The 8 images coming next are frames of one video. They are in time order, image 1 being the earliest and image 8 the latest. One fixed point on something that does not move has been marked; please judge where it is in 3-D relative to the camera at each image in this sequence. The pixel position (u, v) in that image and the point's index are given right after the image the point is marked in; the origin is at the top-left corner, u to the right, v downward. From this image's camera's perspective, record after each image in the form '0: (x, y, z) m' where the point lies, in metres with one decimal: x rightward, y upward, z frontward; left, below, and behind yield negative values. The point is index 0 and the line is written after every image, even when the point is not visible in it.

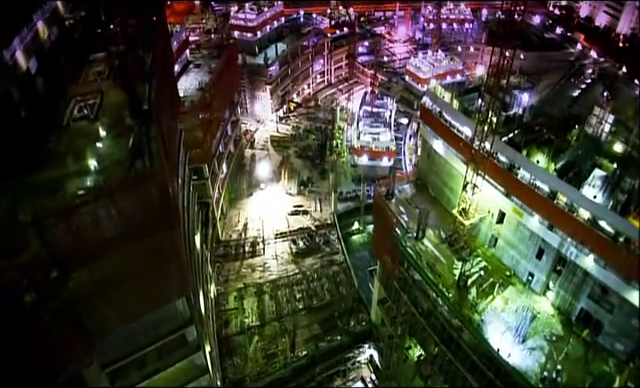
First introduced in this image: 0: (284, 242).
0: (-1.2, -1.7, +17.3) m
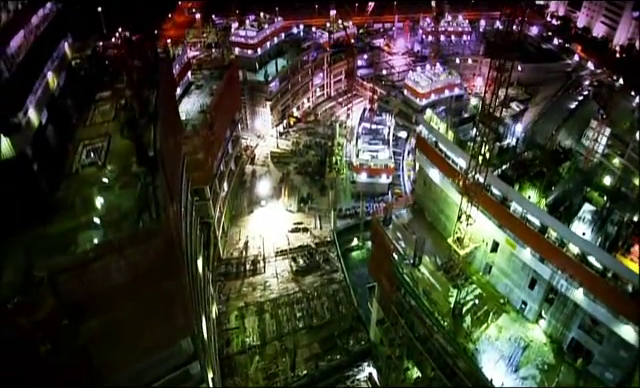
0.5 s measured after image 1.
0: (-1.2, -2.3, +17.6) m
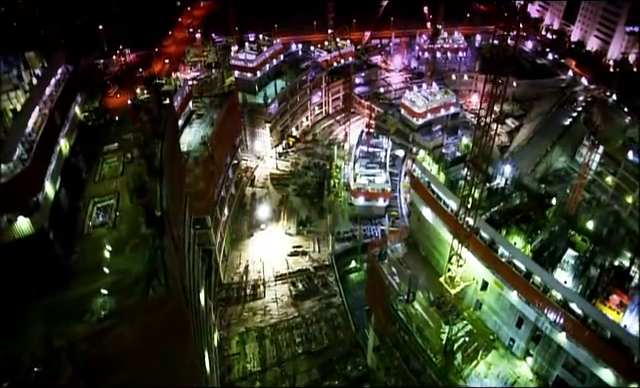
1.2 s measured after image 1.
0: (-1.3, -3.2, +18.0) m
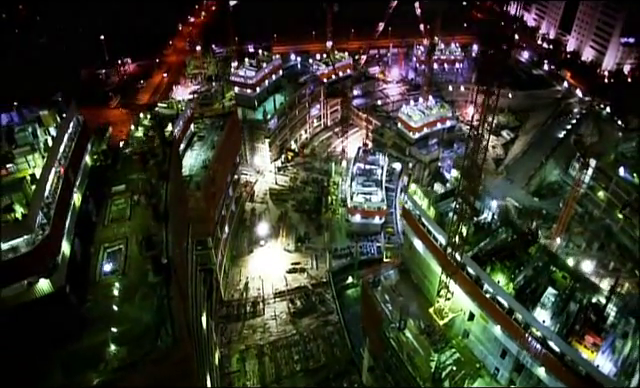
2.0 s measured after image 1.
0: (-1.4, -3.9, +18.6) m
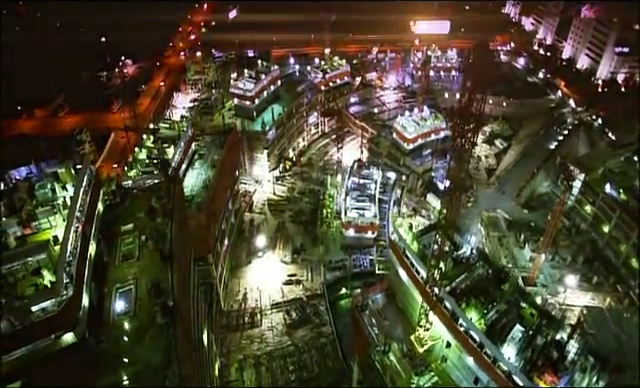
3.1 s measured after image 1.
0: (-1.6, -4.6, +19.6) m
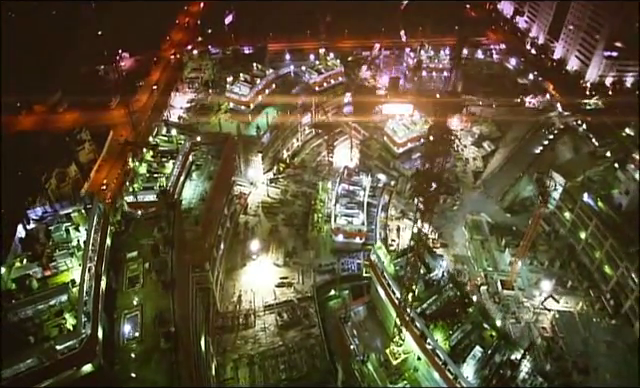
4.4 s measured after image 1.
0: (-2.0, -5.0, +21.0) m
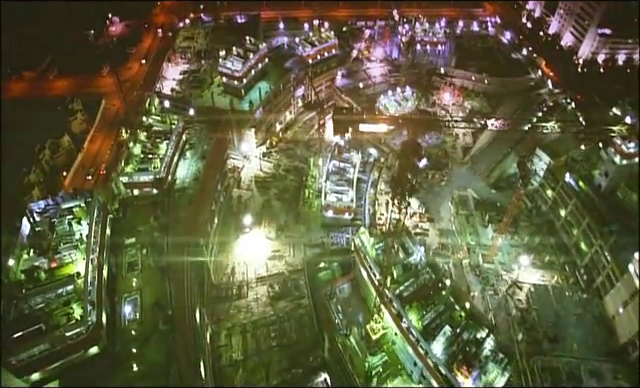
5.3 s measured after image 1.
0: (-2.5, -4.0, +22.2) m
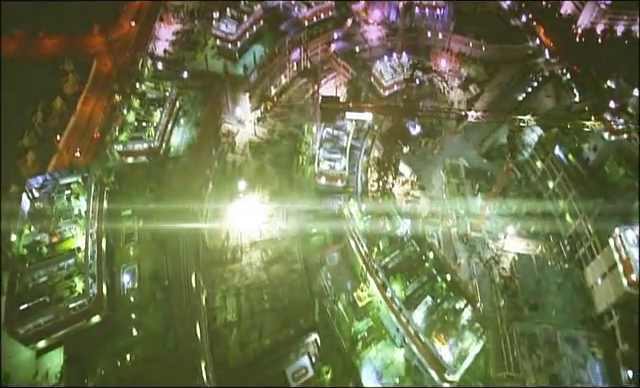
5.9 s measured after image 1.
0: (-2.9, -2.5, +22.9) m
